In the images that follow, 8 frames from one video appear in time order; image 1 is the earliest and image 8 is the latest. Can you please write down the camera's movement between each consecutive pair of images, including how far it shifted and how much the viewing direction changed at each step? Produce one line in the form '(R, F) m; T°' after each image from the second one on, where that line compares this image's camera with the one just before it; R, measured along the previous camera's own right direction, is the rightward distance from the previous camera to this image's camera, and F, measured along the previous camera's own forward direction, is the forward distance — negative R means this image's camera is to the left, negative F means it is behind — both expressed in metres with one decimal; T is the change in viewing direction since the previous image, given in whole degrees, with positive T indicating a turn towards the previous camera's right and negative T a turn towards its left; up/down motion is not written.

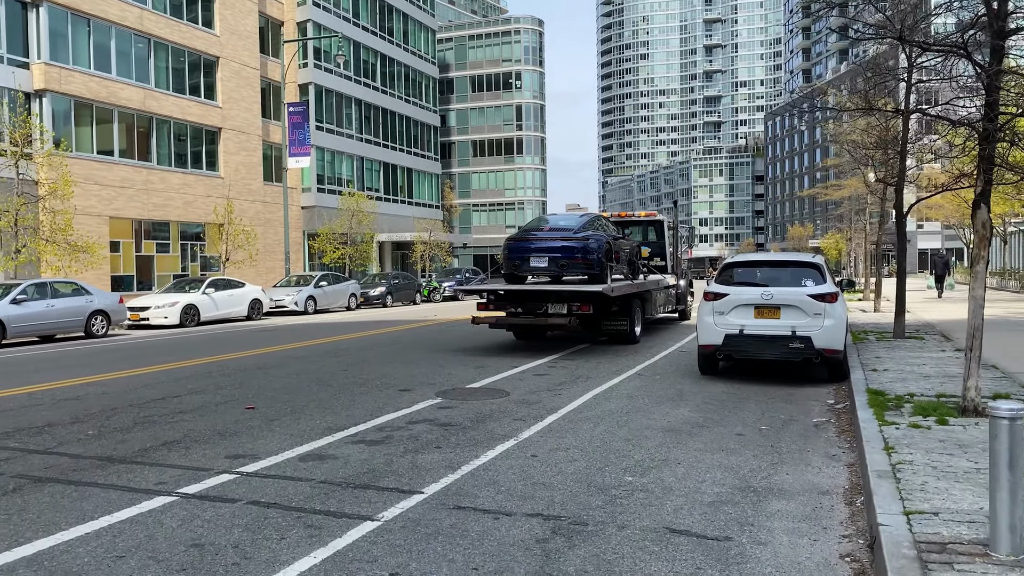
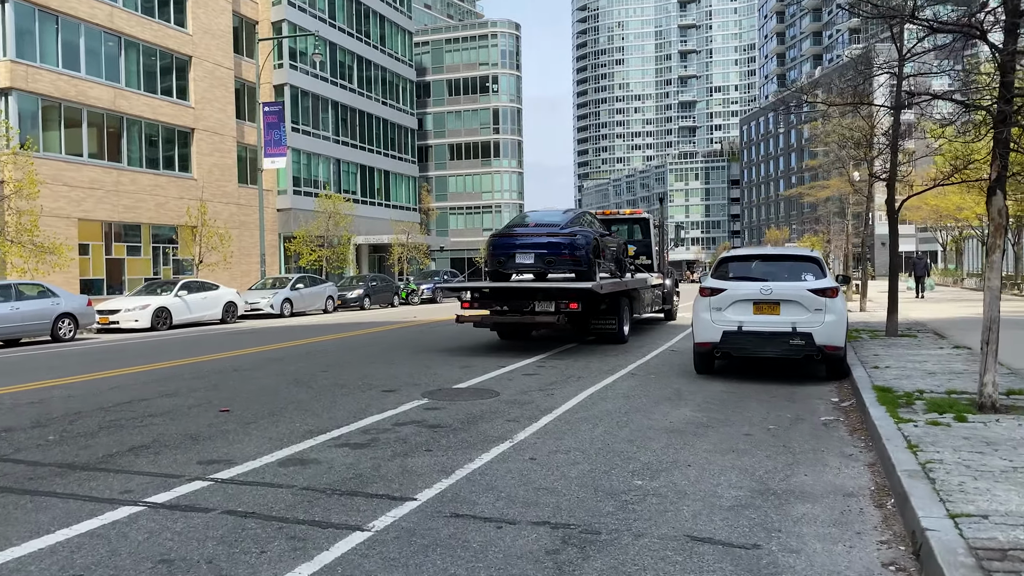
(-0.1, +0.4) m; +2°
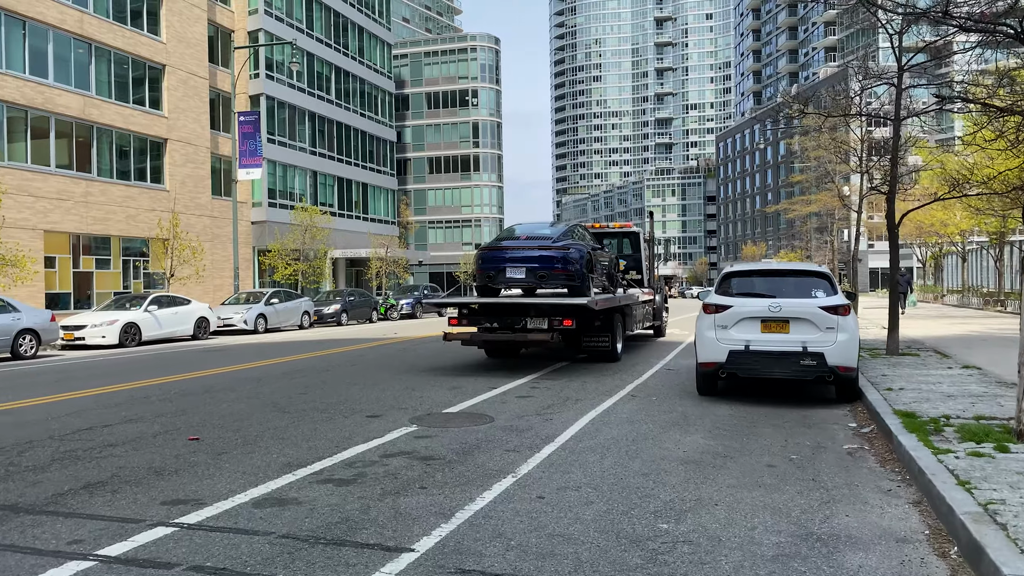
(-0.2, +0.6) m; +2°
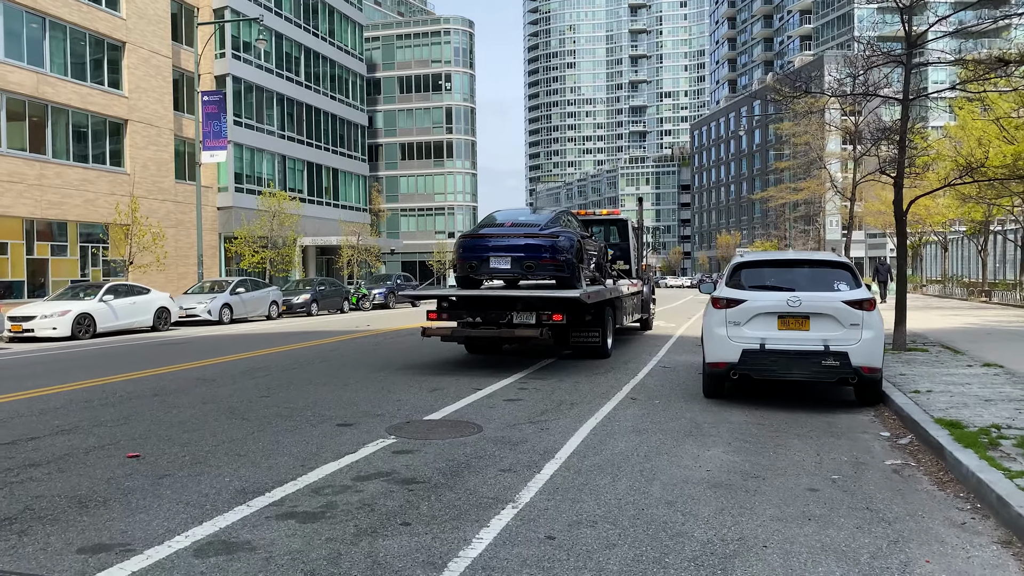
(-0.2, +0.9) m; +2°
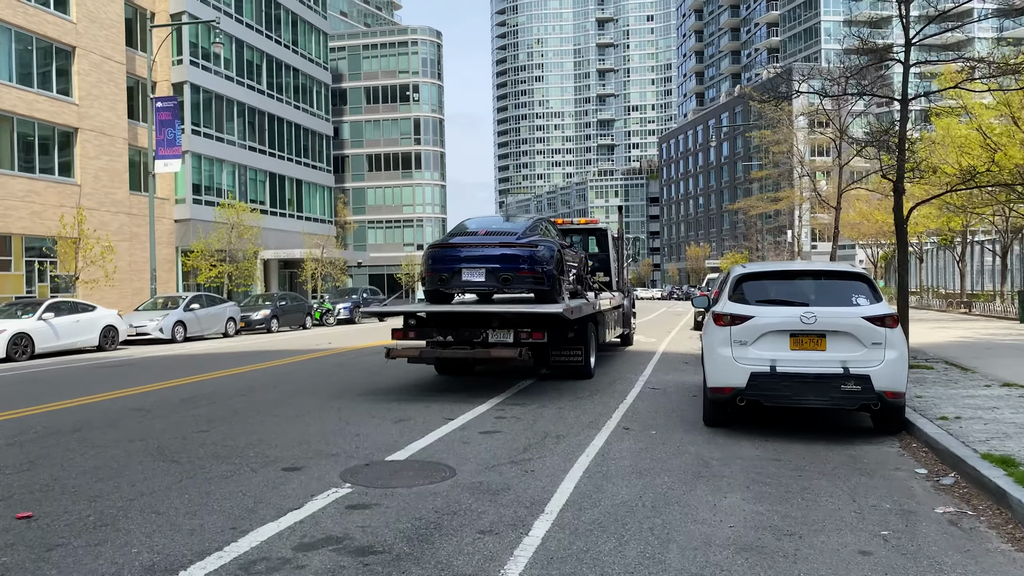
(-0.1, +1.0) m; +2°
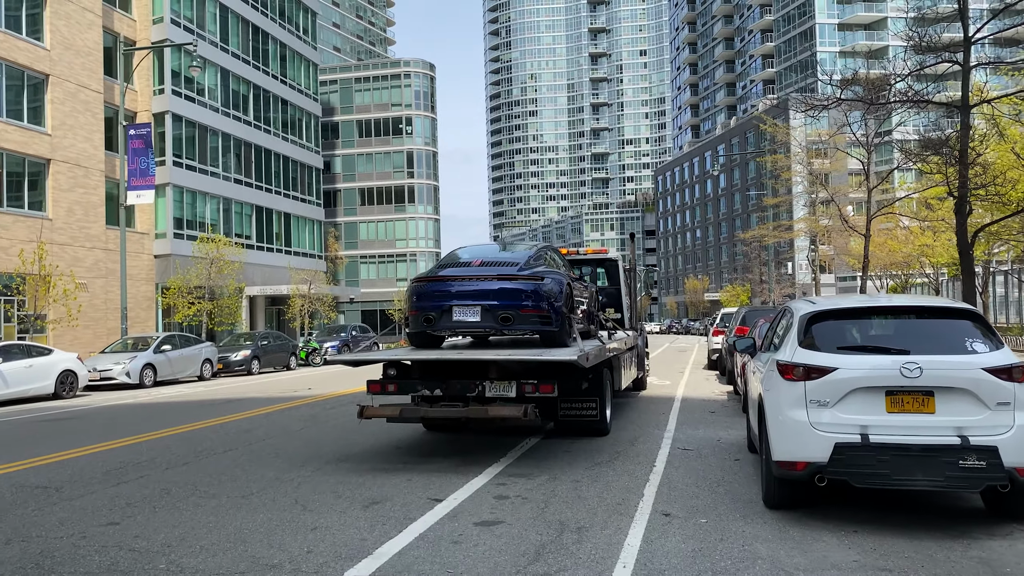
(-0.1, +1.6) m; 0°
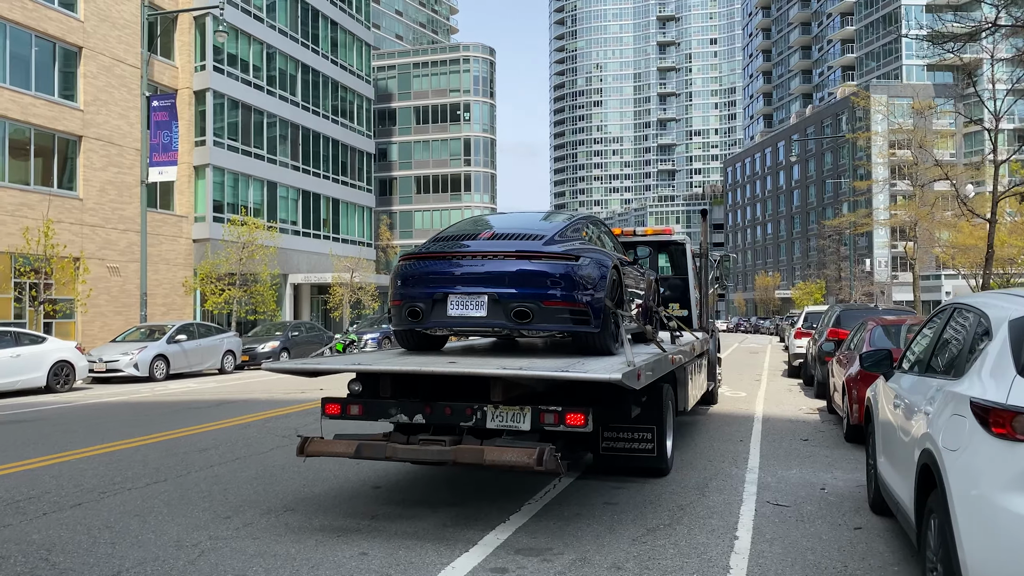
(+0.3, +2.3) m; -4°
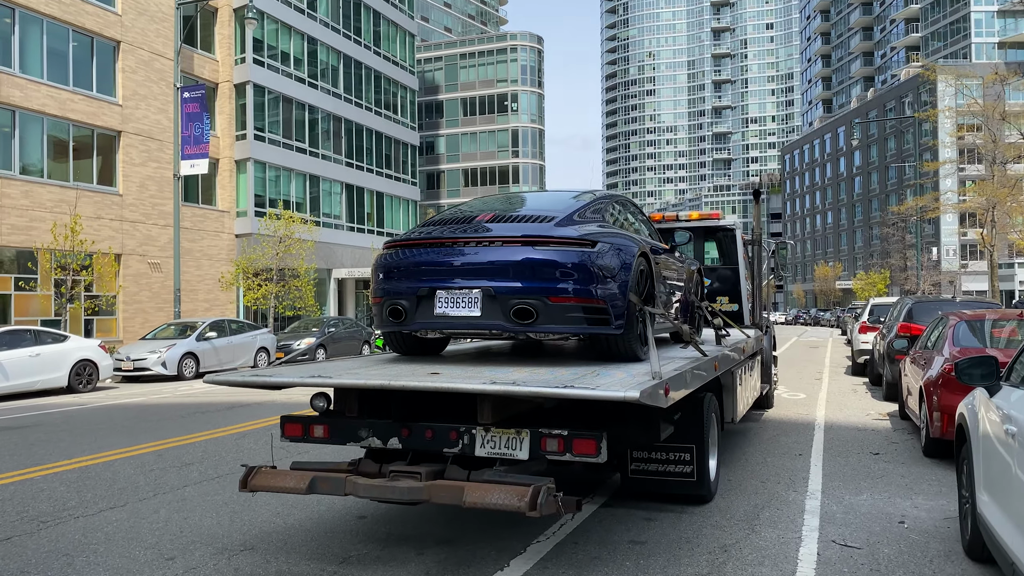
(+0.3, +1.0) m; -4°
